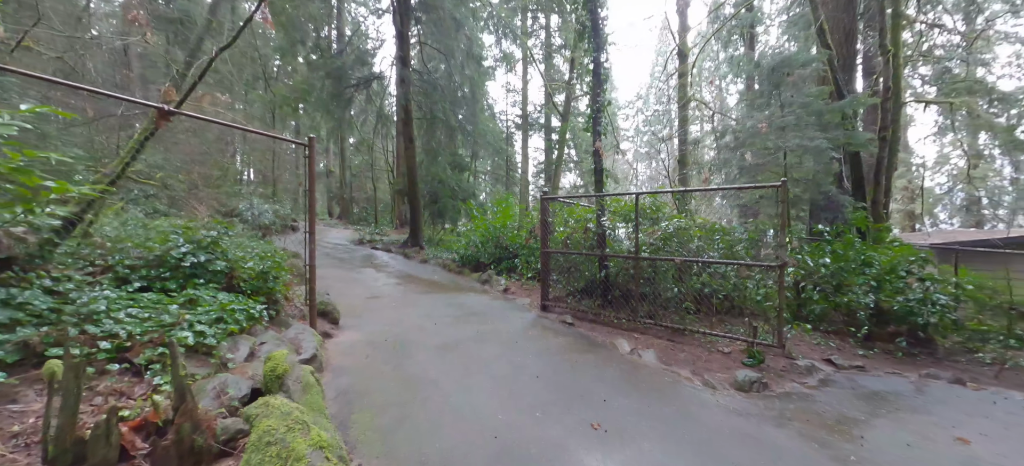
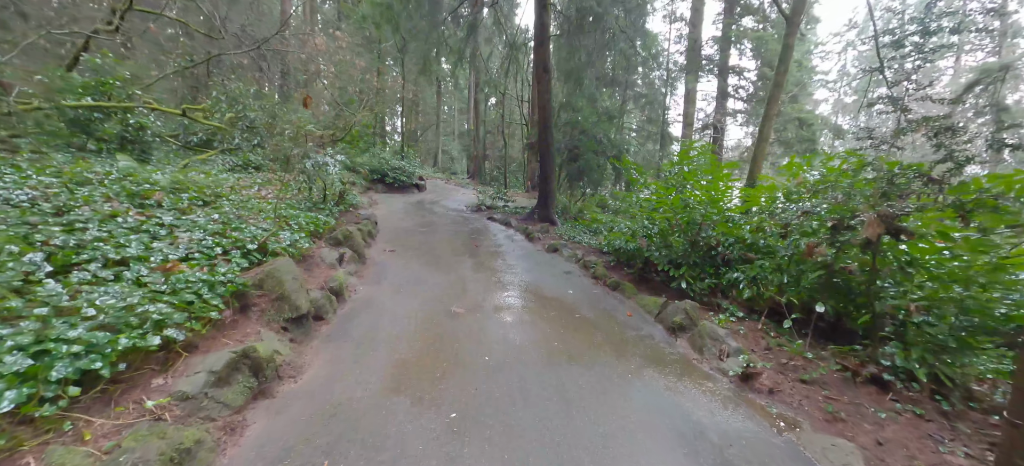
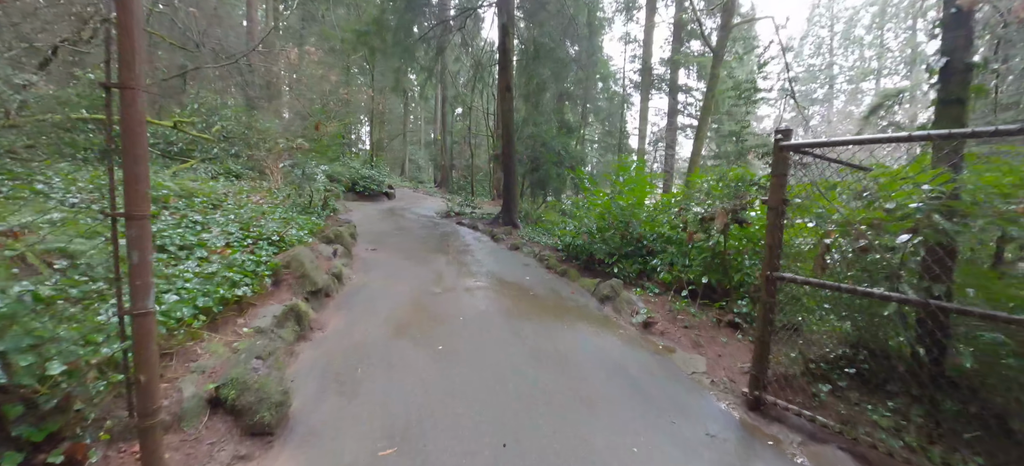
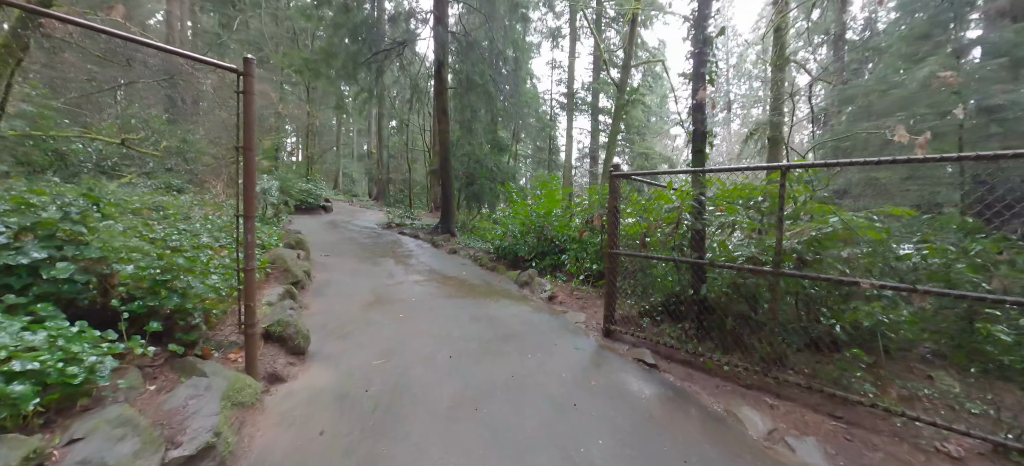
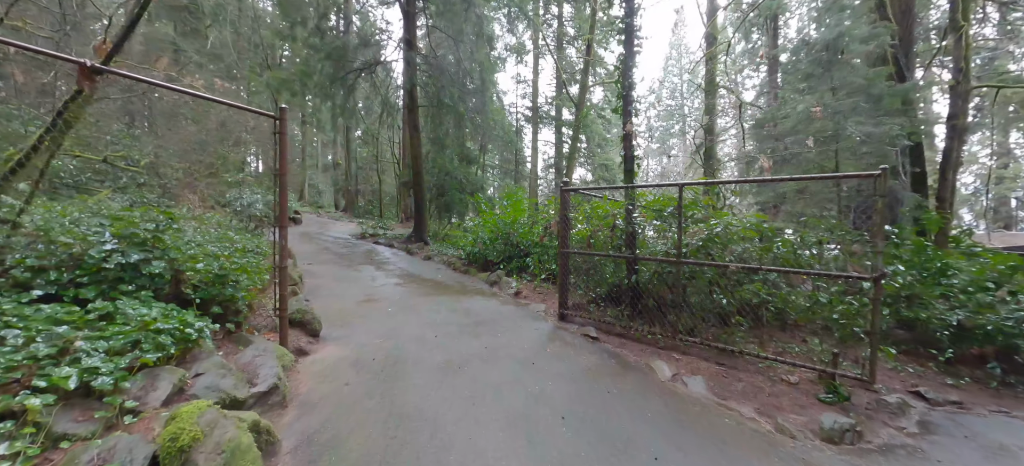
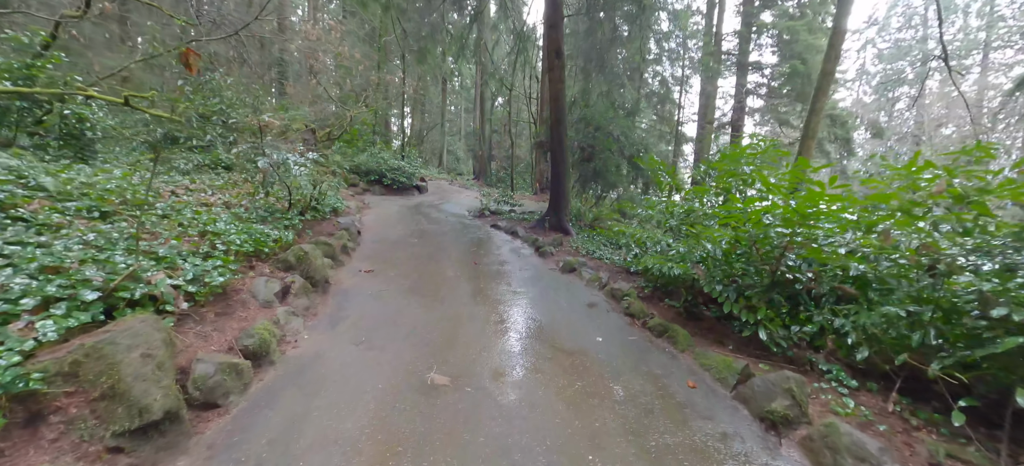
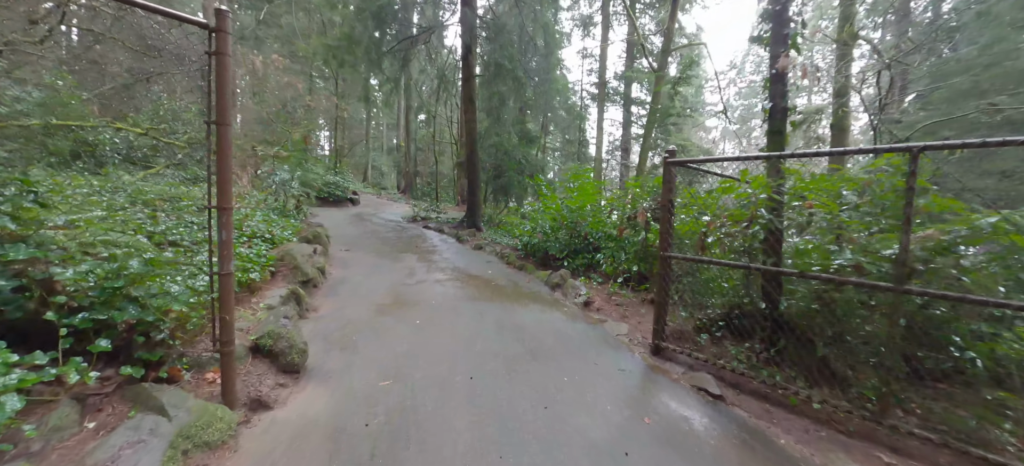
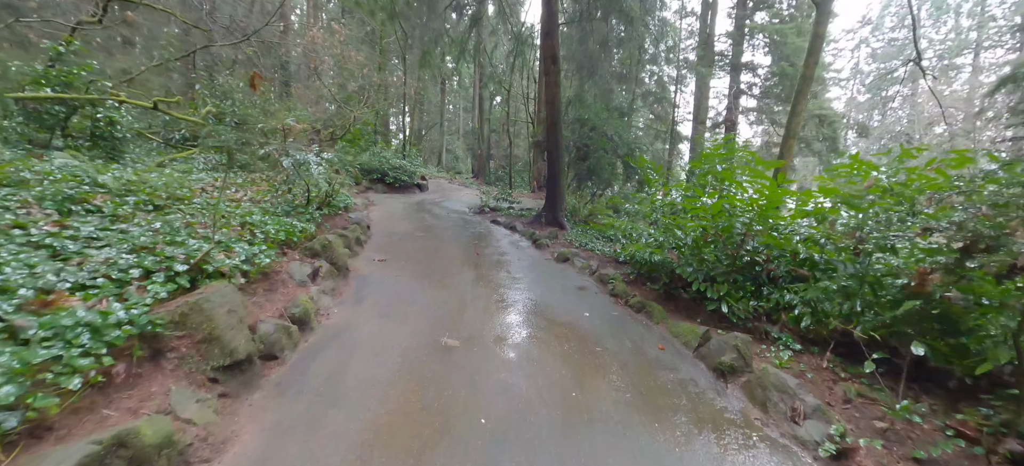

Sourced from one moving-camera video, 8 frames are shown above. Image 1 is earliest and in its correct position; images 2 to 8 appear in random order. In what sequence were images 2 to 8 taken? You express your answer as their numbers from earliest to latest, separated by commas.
5, 4, 7, 3, 2, 8, 6
